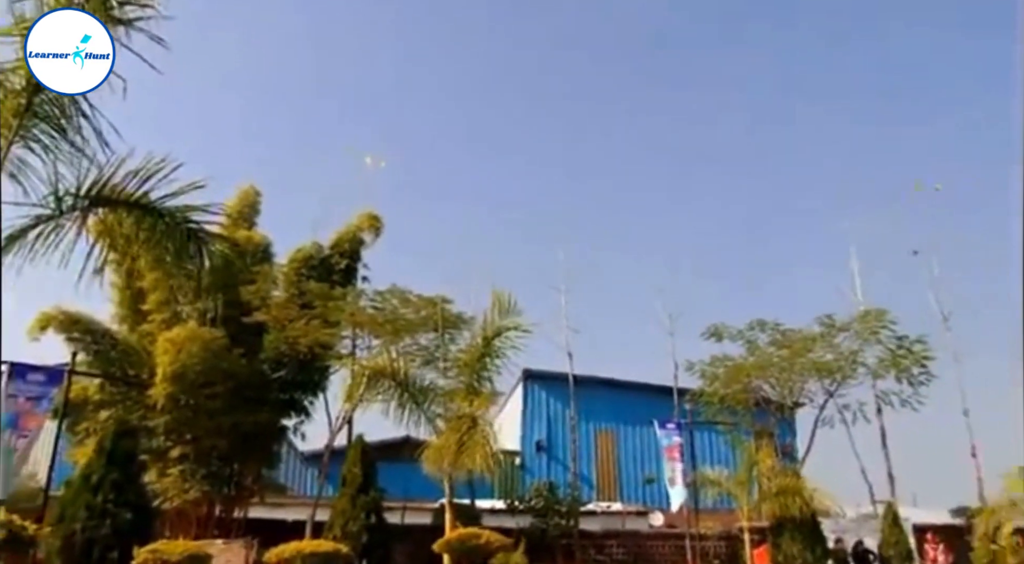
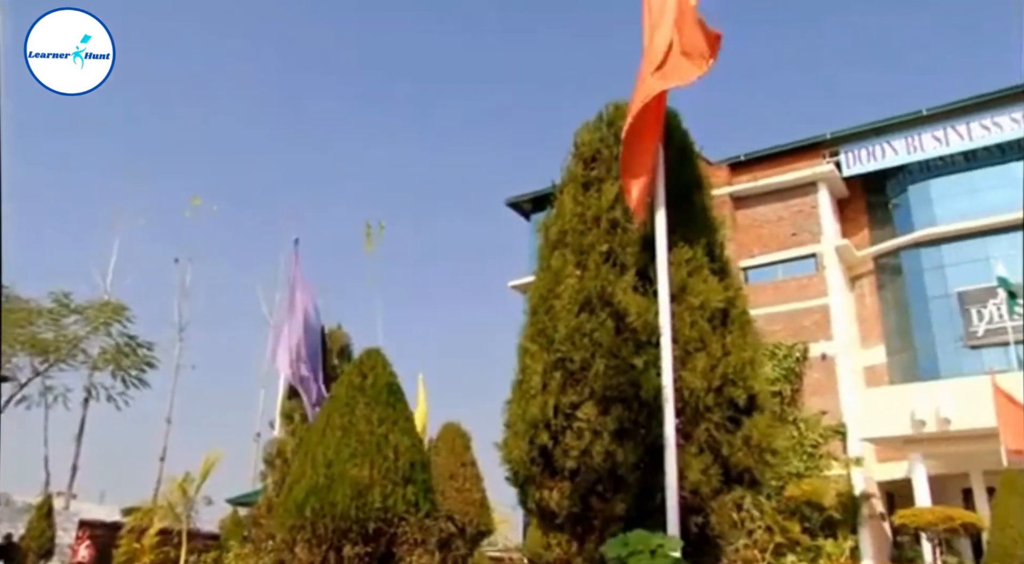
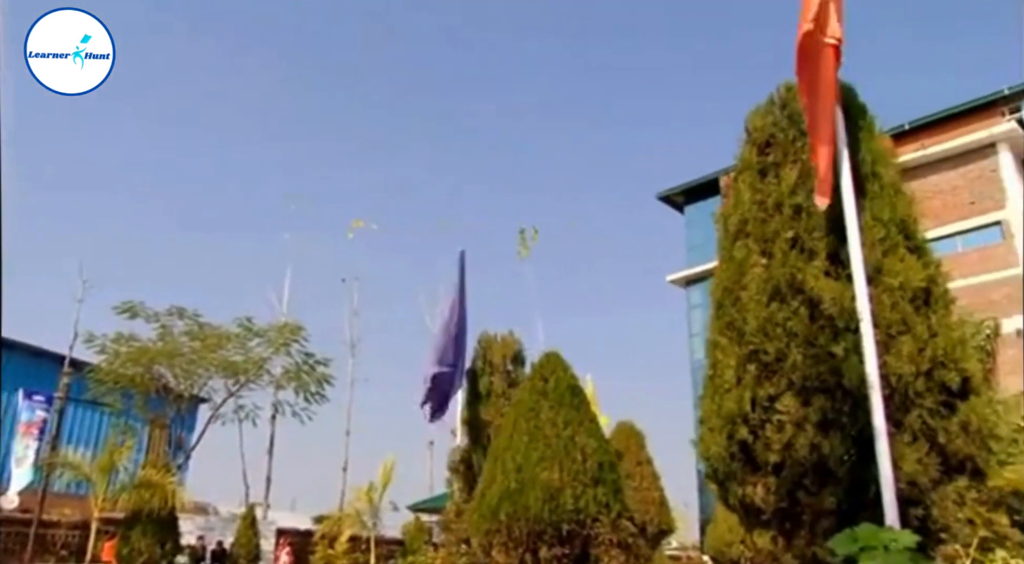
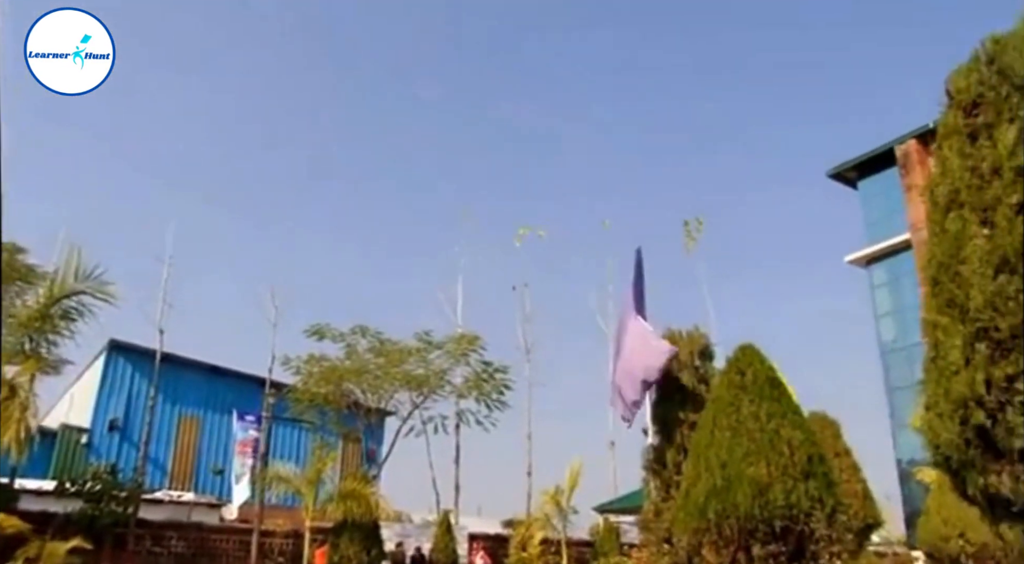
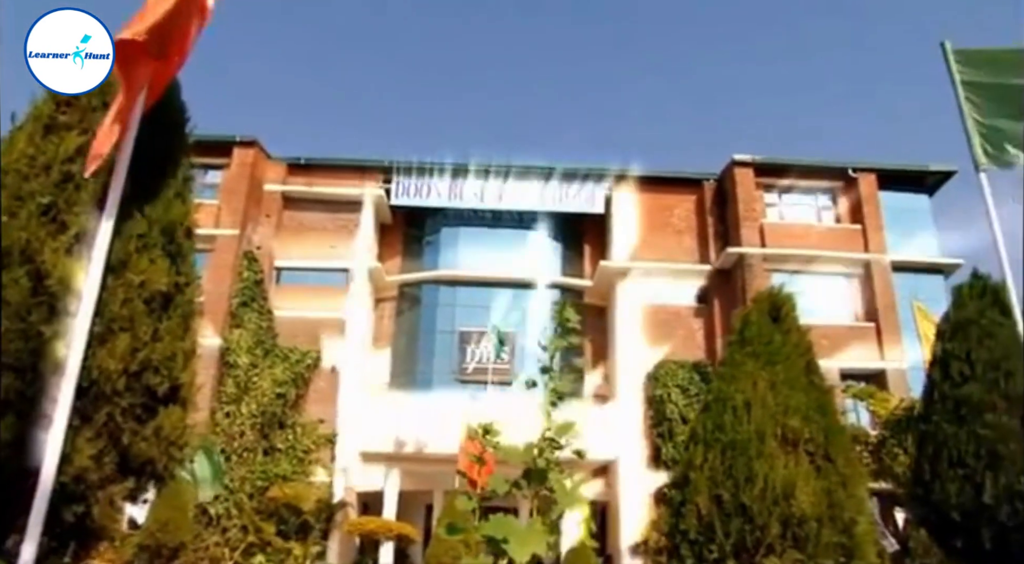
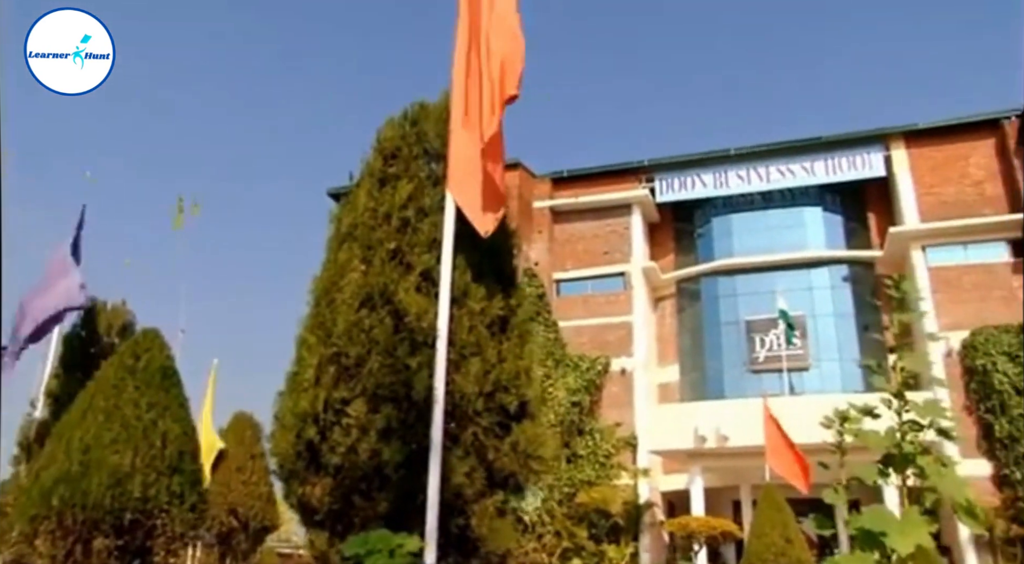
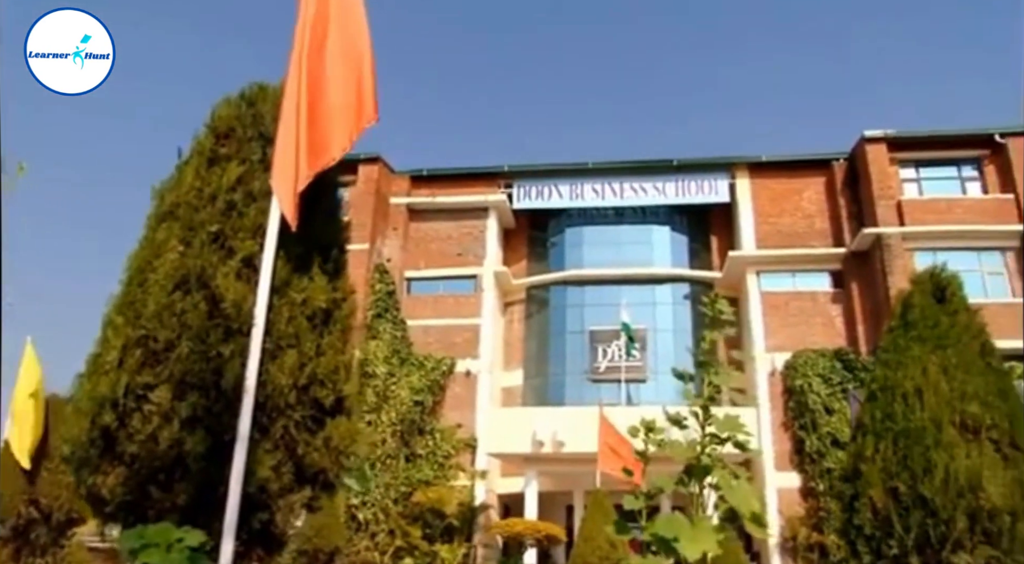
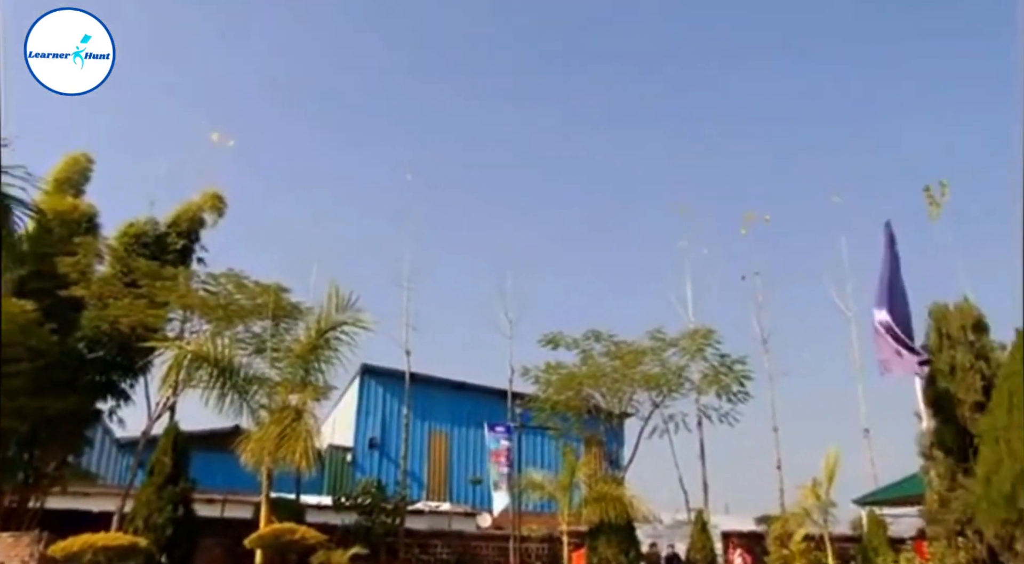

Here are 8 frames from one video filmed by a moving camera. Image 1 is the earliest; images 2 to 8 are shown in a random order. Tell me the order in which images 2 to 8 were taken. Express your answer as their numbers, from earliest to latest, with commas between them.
8, 4, 3, 2, 6, 7, 5
